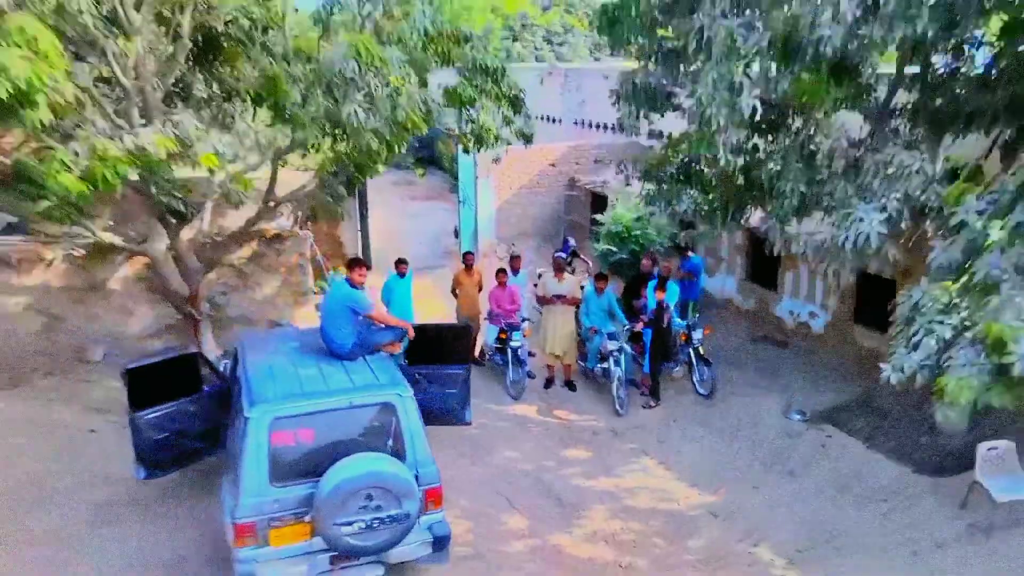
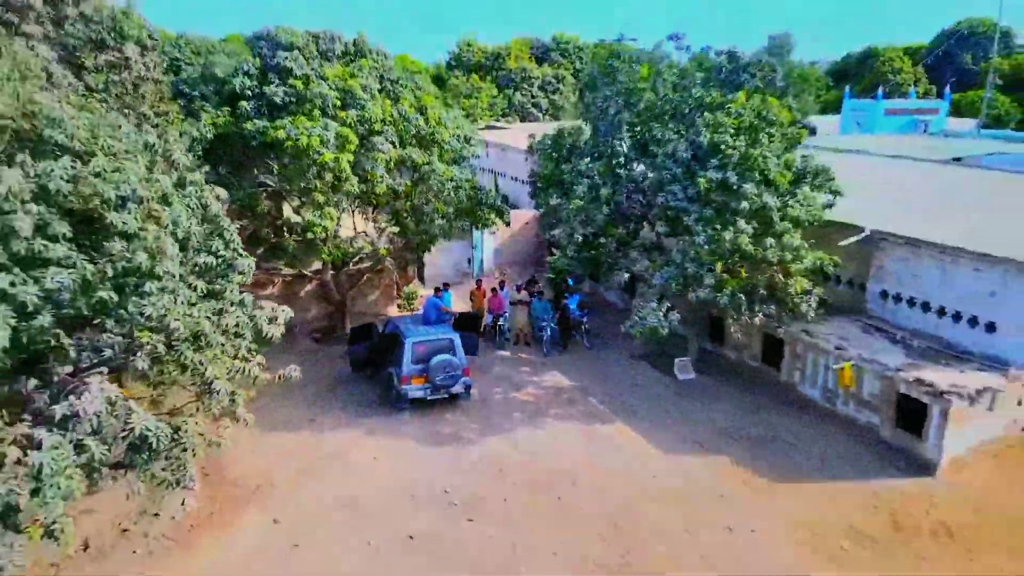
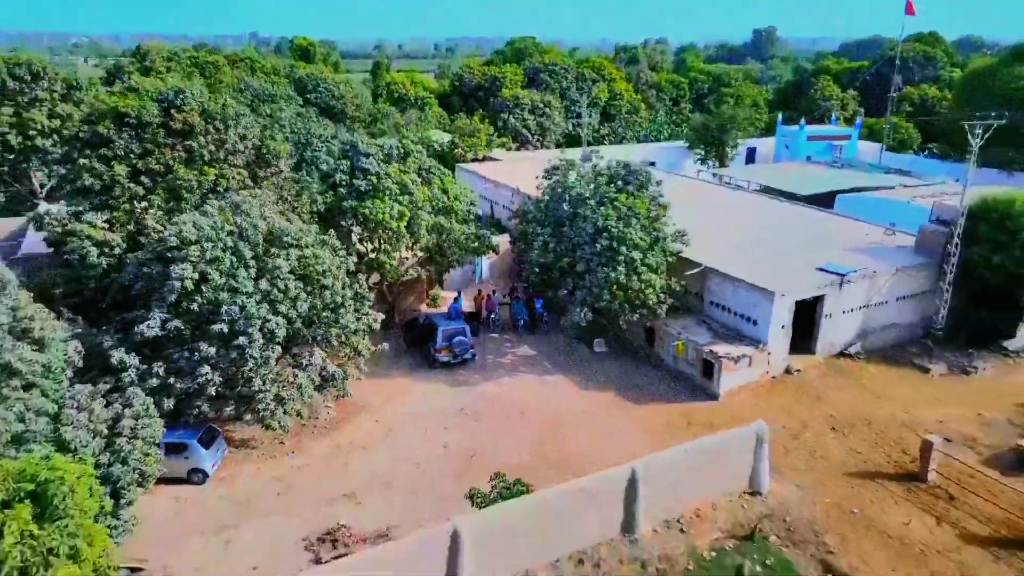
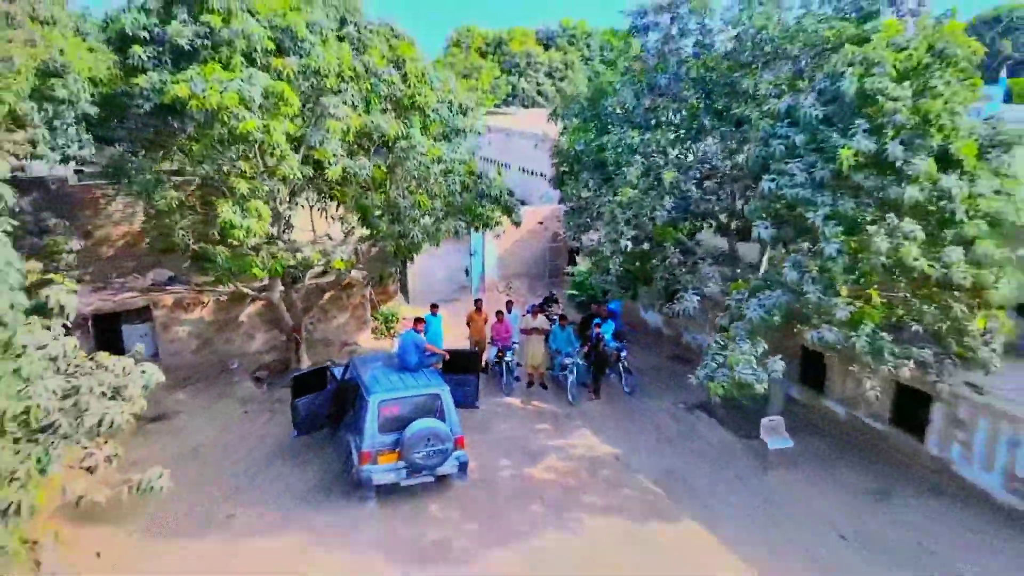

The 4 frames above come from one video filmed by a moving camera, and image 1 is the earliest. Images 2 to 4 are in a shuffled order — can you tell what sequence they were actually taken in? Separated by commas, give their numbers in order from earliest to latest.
4, 2, 3
